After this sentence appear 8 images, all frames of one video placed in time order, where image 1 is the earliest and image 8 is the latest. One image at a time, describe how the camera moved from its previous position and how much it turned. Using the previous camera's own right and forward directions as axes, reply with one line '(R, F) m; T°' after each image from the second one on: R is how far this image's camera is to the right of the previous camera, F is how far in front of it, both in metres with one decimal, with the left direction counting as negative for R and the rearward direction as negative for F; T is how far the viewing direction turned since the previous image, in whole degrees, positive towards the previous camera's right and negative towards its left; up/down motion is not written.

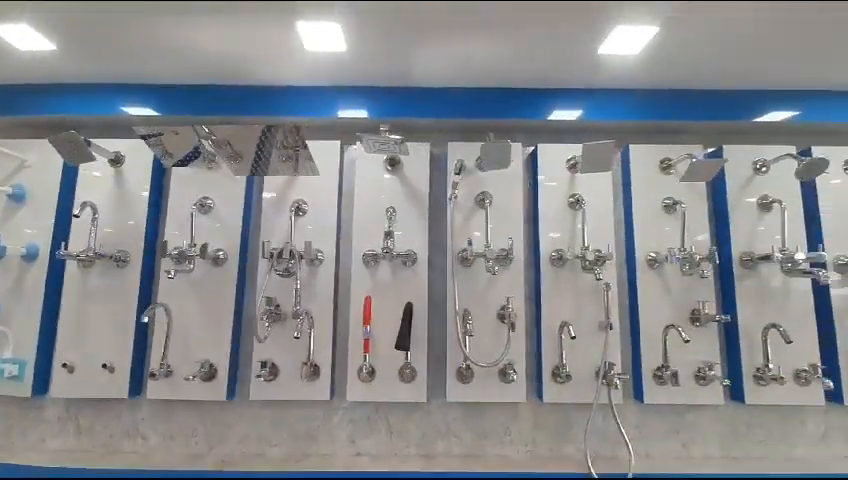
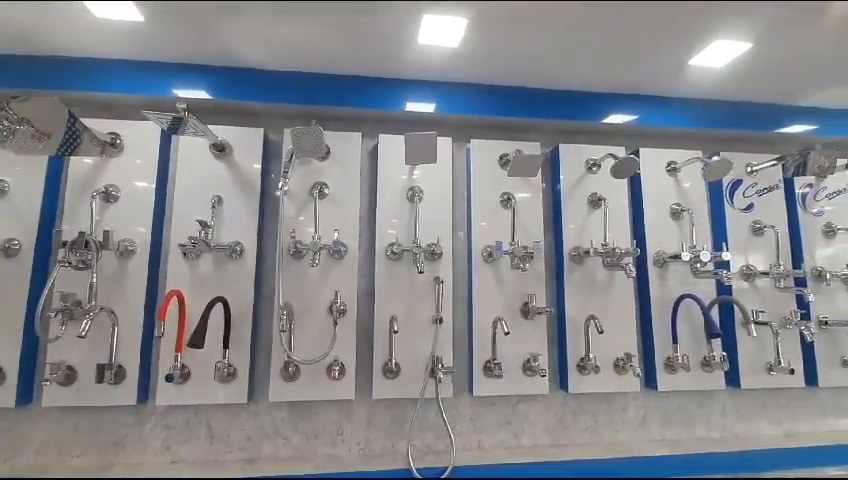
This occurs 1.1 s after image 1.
(+0.4, 0.0) m; +7°
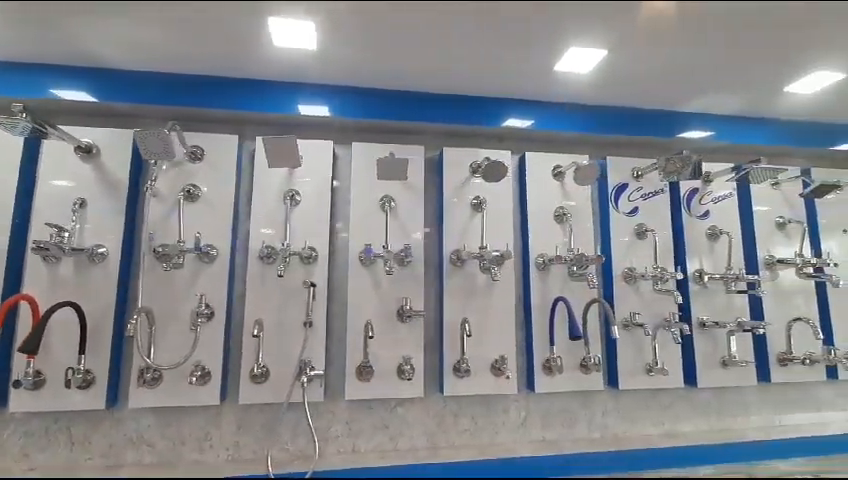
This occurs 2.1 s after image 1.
(+0.4, 0.0) m; +1°
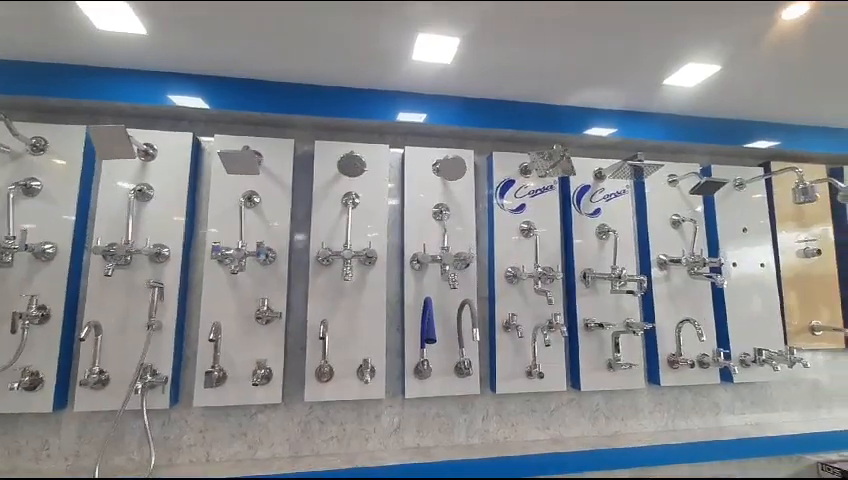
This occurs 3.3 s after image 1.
(+0.5, +0.1) m; +1°
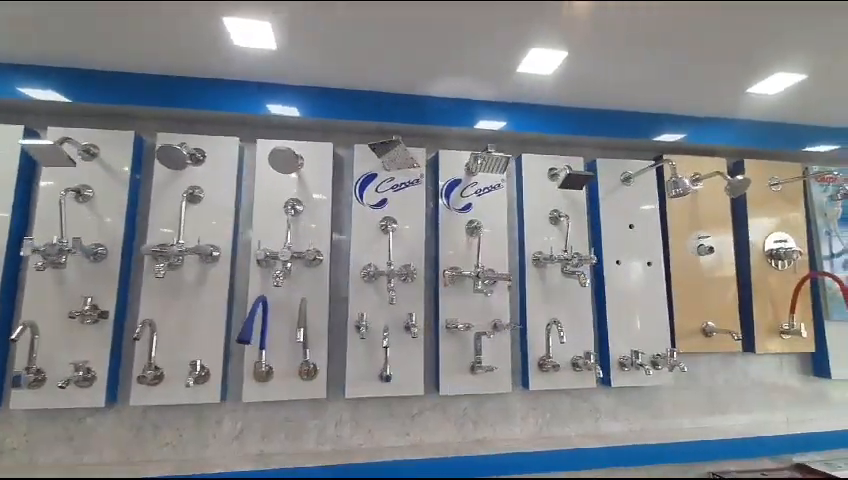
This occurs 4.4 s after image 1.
(+0.6, +0.1) m; -1°
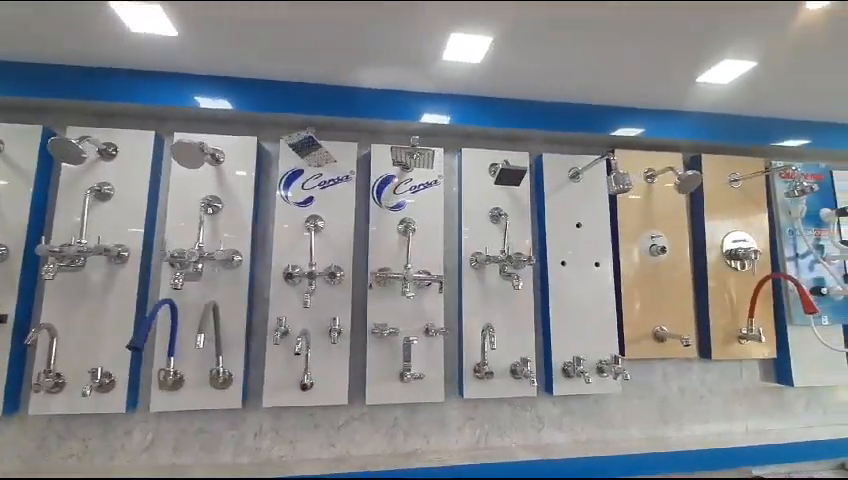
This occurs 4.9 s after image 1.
(+0.3, +0.1) m; -1°
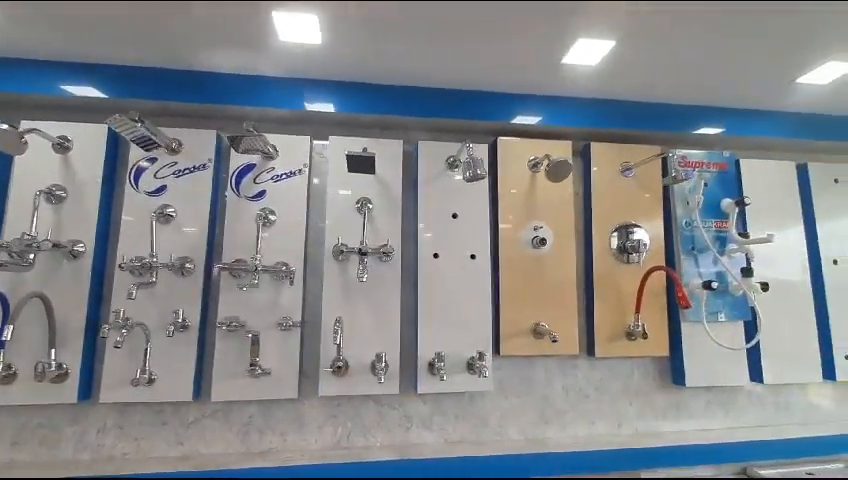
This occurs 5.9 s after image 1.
(+0.6, +0.1) m; -1°
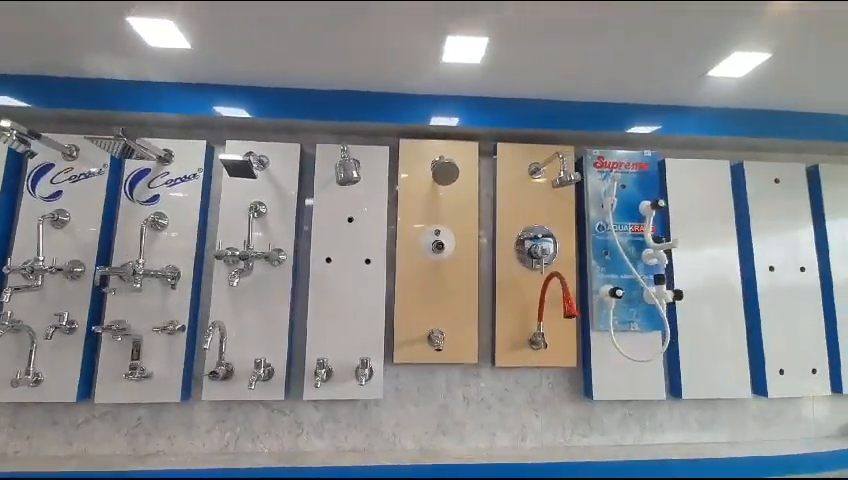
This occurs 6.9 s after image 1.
(+0.5, +0.1) m; -4°
